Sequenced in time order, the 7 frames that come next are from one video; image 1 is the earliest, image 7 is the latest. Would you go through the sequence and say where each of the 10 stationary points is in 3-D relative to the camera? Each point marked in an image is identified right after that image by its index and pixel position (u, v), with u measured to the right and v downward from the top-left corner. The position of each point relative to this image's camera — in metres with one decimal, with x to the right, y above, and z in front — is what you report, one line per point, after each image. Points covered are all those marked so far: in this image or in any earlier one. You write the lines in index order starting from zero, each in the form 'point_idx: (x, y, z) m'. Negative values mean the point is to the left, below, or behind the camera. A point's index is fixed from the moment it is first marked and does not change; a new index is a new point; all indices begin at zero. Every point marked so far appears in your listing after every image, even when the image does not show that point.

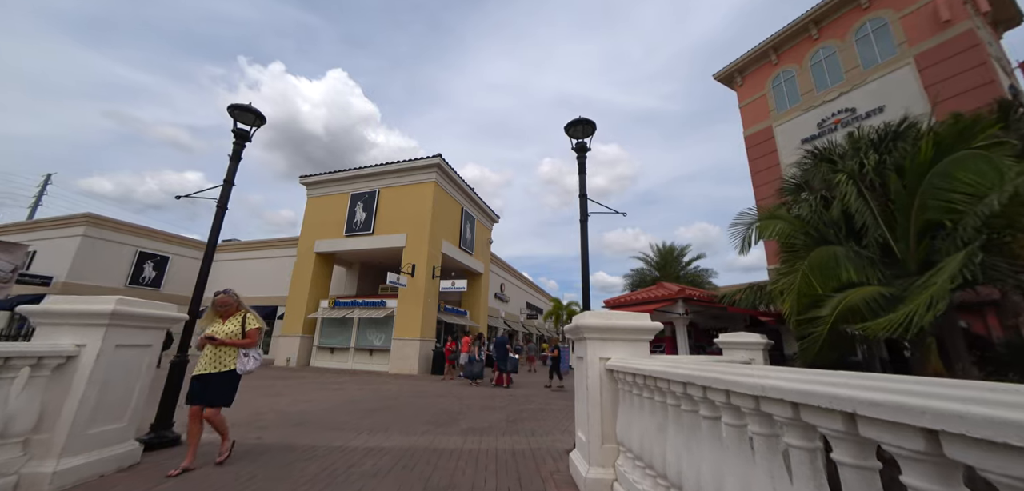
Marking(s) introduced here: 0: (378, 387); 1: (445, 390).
0: (-3.5, -3.8, +10.6) m
1: (-1.8, -3.8, +10.4) m
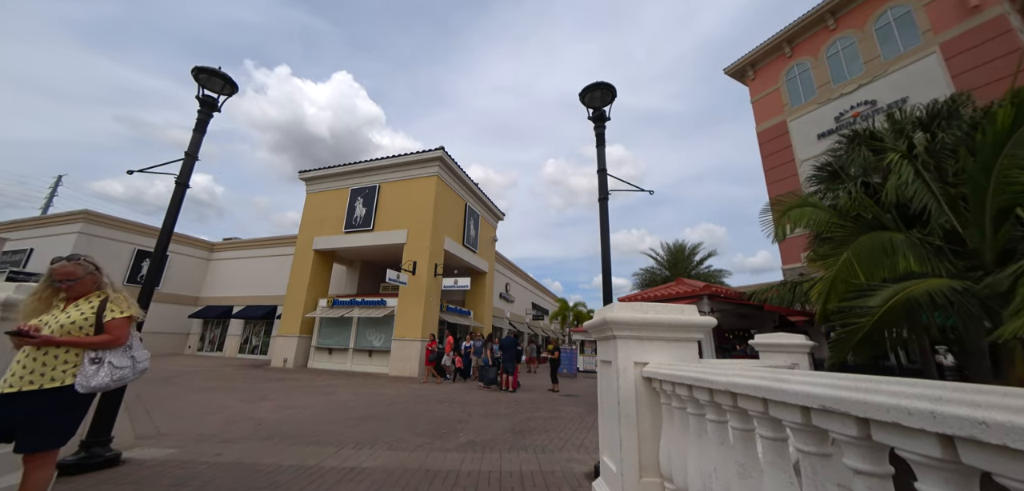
0: (-3.4, -3.7, +9.9) m
1: (-1.6, -3.7, +9.6) m
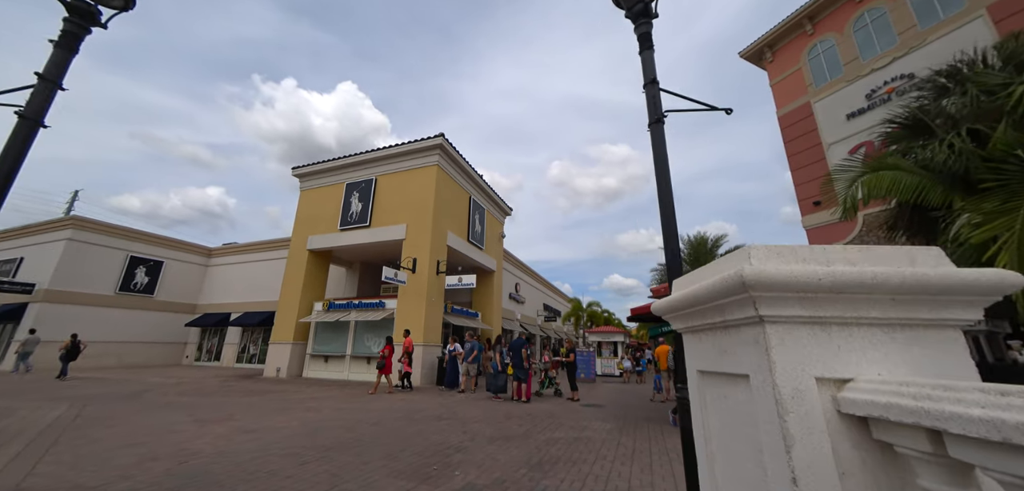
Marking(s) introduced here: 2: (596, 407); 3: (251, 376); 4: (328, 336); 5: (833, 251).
0: (-3.1, -3.4, +8.4) m
1: (-1.3, -3.4, +8.1) m
2: (+2.2, -4.1, +10.1) m
3: (-10.2, -5.1, +15.4) m
4: (-7.6, -3.7, +16.3) m
5: (+1.0, 0.0, +1.2) m
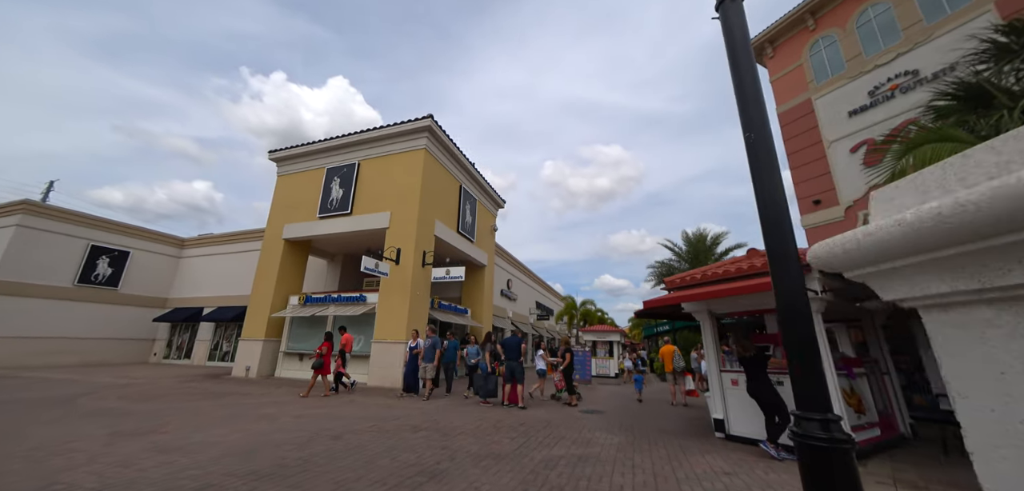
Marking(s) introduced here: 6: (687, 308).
0: (-3.3, -3.1, +7.2) m
1: (-1.5, -3.0, +6.9) m
2: (+2.0, -3.8, +9.0) m
3: (-10.6, -4.7, +14.1) m
4: (-7.9, -3.3, +15.0) m
5: (+1.0, +0.3, +0.1) m
6: (+3.2, -1.2, +7.3) m
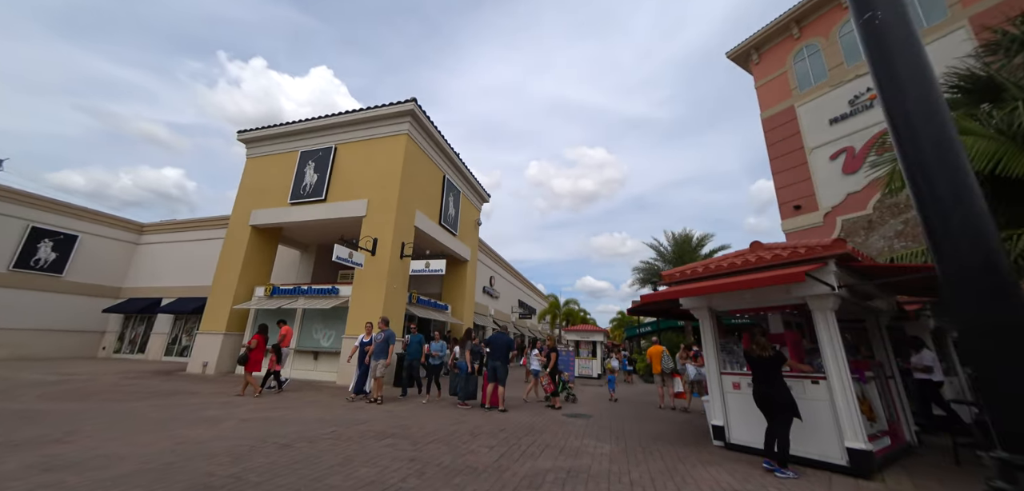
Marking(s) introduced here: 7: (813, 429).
0: (-3.6, -2.7, +6.4) m
1: (-1.8, -2.8, +6.2) m
2: (+1.5, -3.7, +8.4) m
3: (-11.2, -4.2, +12.9) m
4: (-8.5, -2.9, +13.9) m
5: (+1.1, +0.5, -0.5) m
6: (+2.9, -1.0, +6.8) m
7: (+3.9, -2.4, +5.2) m
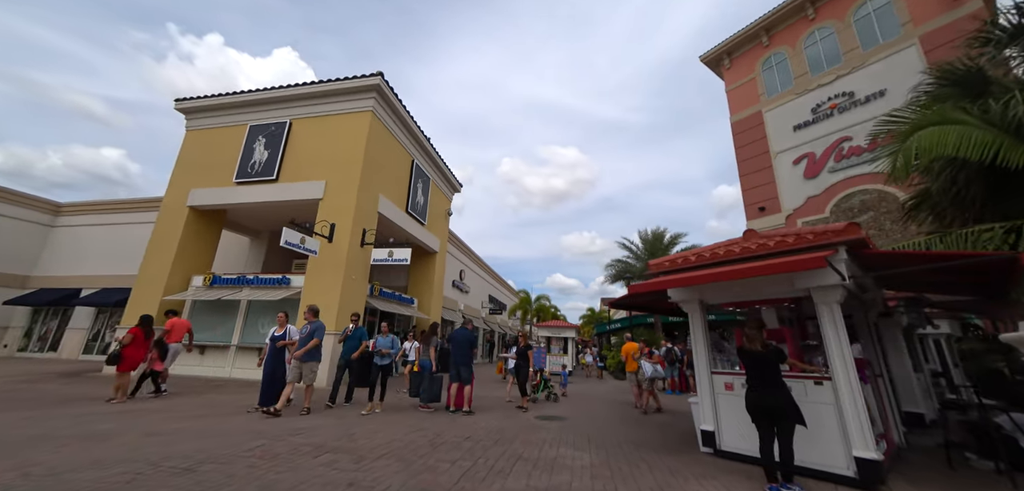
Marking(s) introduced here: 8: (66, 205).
0: (-4.0, -2.4, +5.3) m
1: (-2.2, -2.4, +5.2) m
2: (+0.9, -3.4, +7.7) m
3: (-12.1, -3.6, +11.3) m
4: (-9.5, -2.3, +12.5) m
5: (+1.2, +0.7, -1.3) m
6: (+2.5, -0.8, +6.1) m
7: (+3.6, -2.2, +4.6) m
8: (-20.8, +2.0, +18.8) m
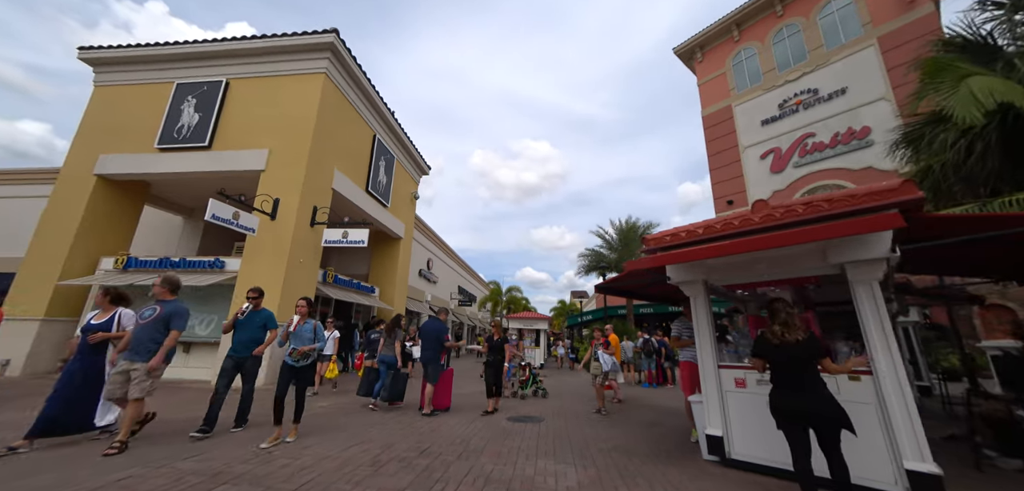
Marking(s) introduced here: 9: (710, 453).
0: (-4.3, -2.0, +3.9) m
1: (-2.5, -2.0, +3.9) m
2: (+0.4, -3.0, +6.6) m
3: (-12.9, -3.0, +9.3) m
4: (-10.4, -1.7, +10.6) m
5: (+1.4, +0.9, -2.4) m
6: (+2.1, -0.4, +5.2) m
7: (+3.3, -1.9, +3.8) m
8: (-22.1, +2.8, +16.1) m
9: (+2.4, -2.5, +4.8) m
